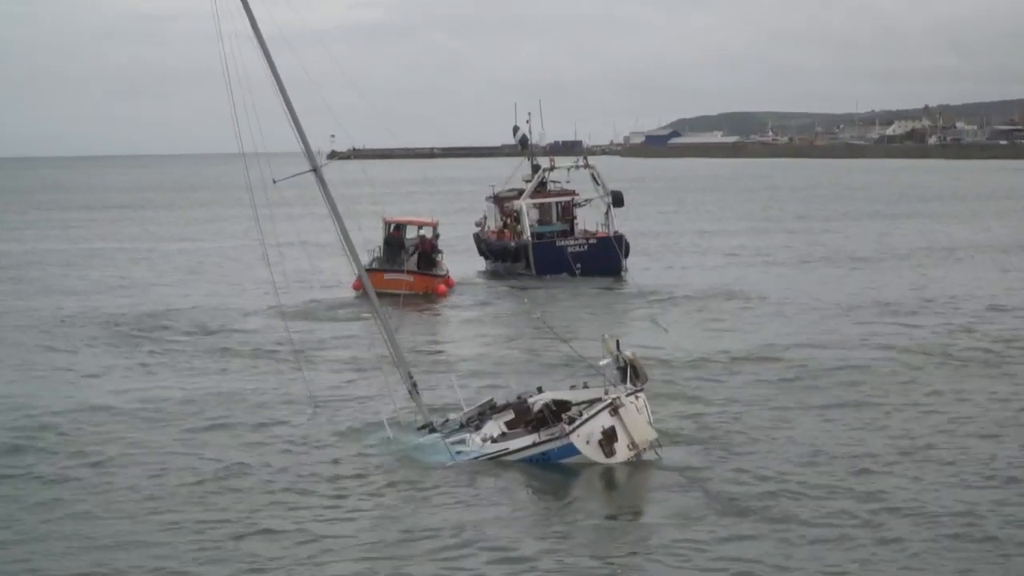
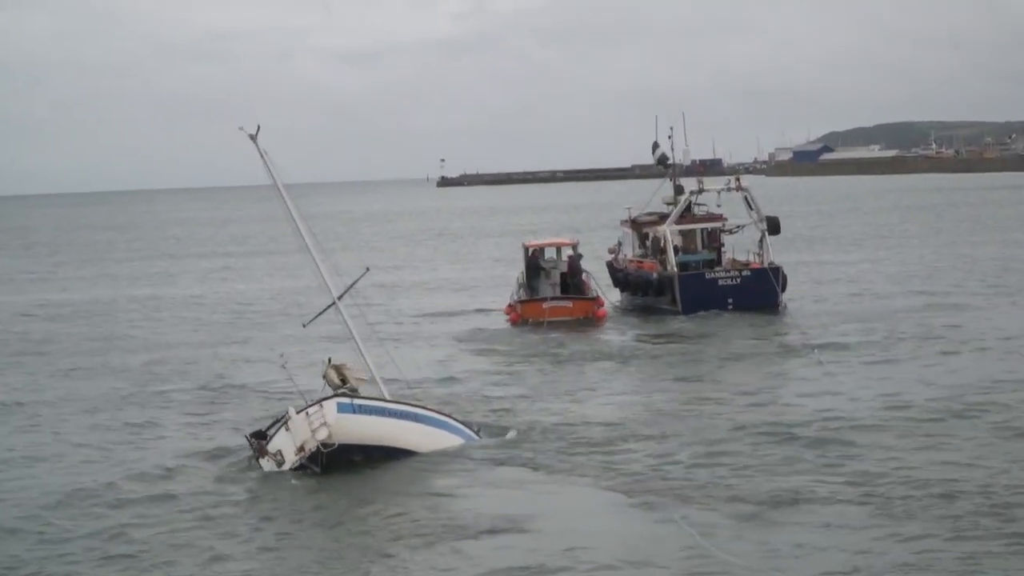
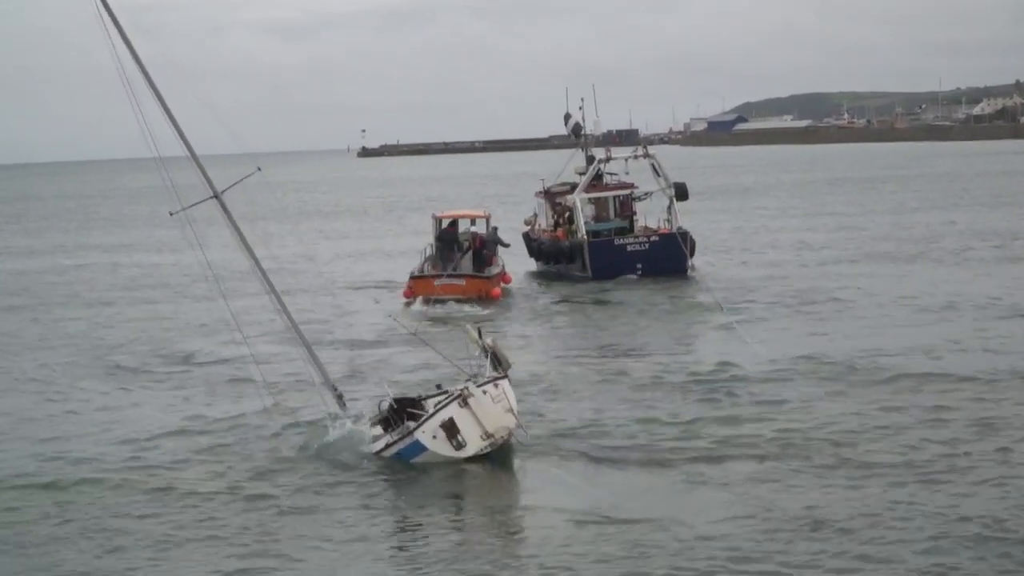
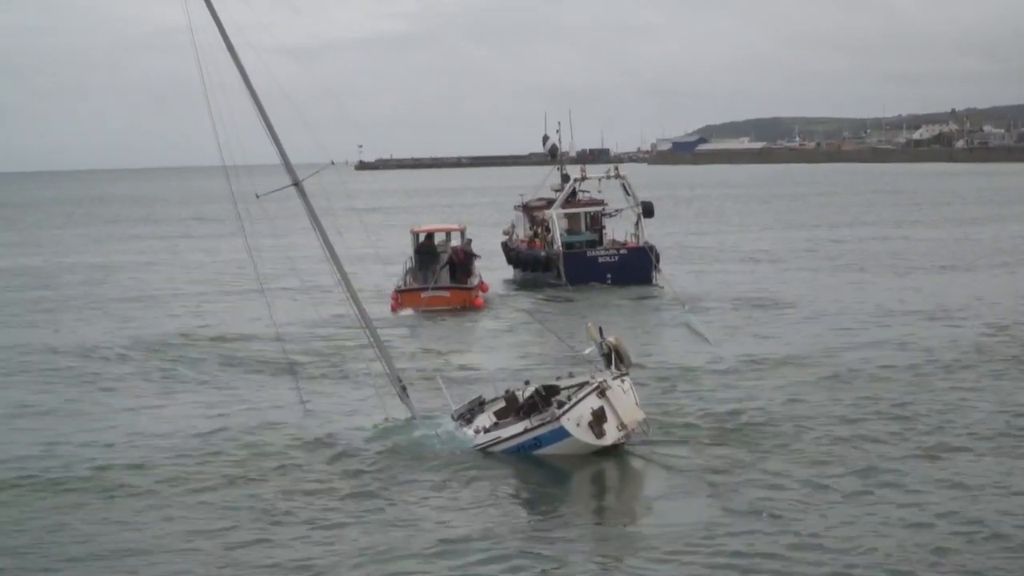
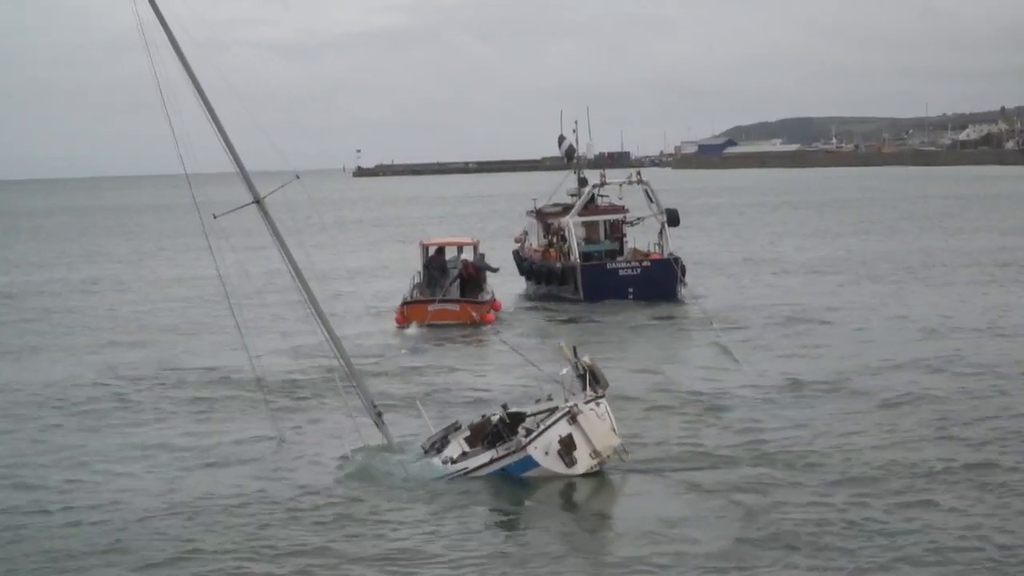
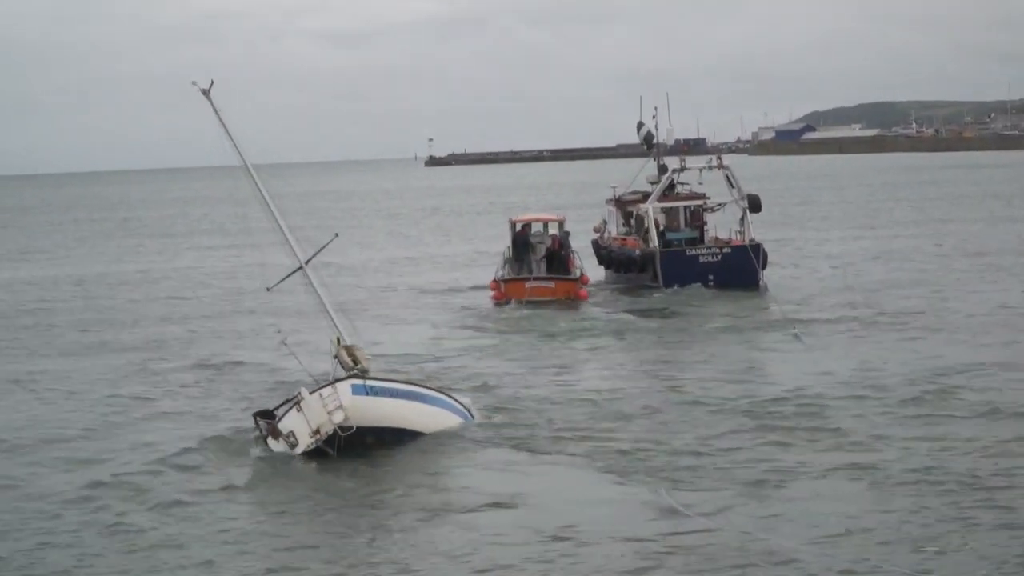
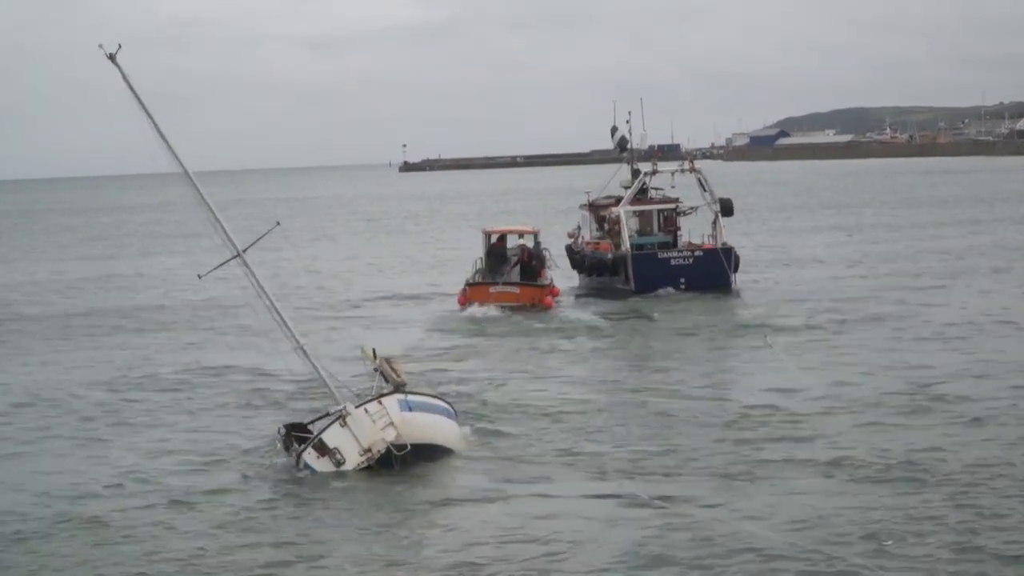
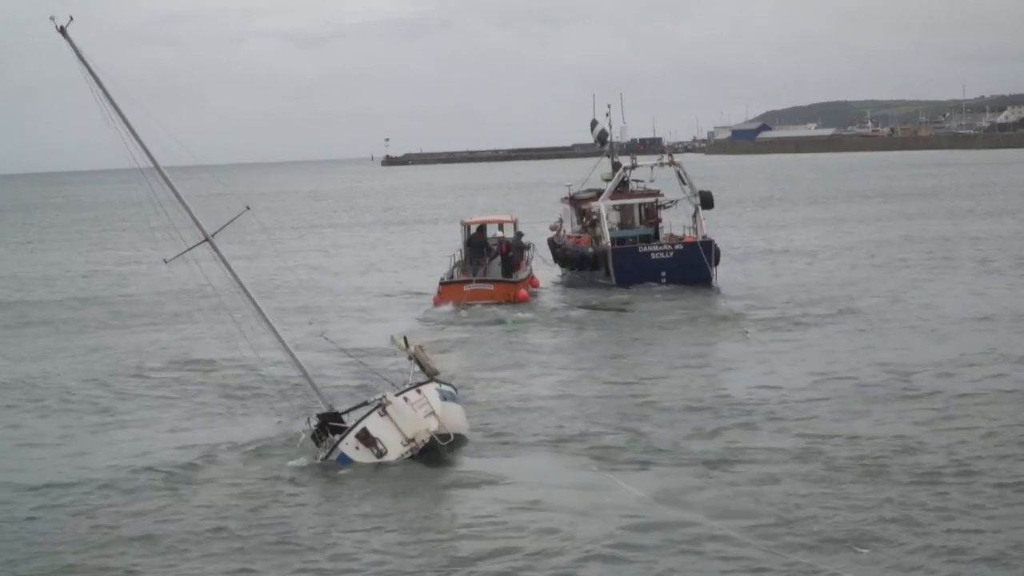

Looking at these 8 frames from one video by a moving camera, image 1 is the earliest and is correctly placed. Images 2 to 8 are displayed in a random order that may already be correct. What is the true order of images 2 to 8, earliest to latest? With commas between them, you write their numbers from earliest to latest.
4, 5, 3, 8, 7, 6, 2
